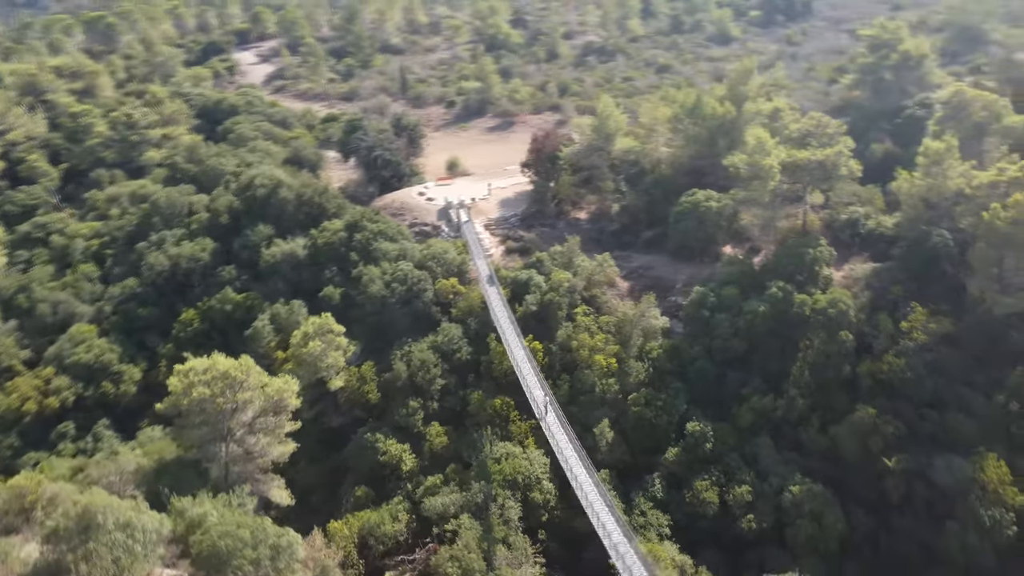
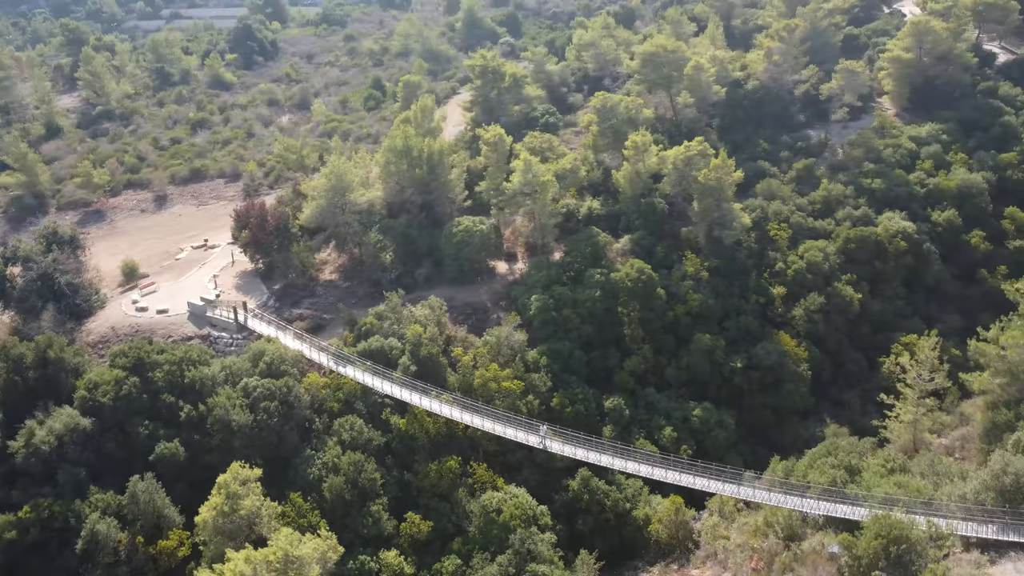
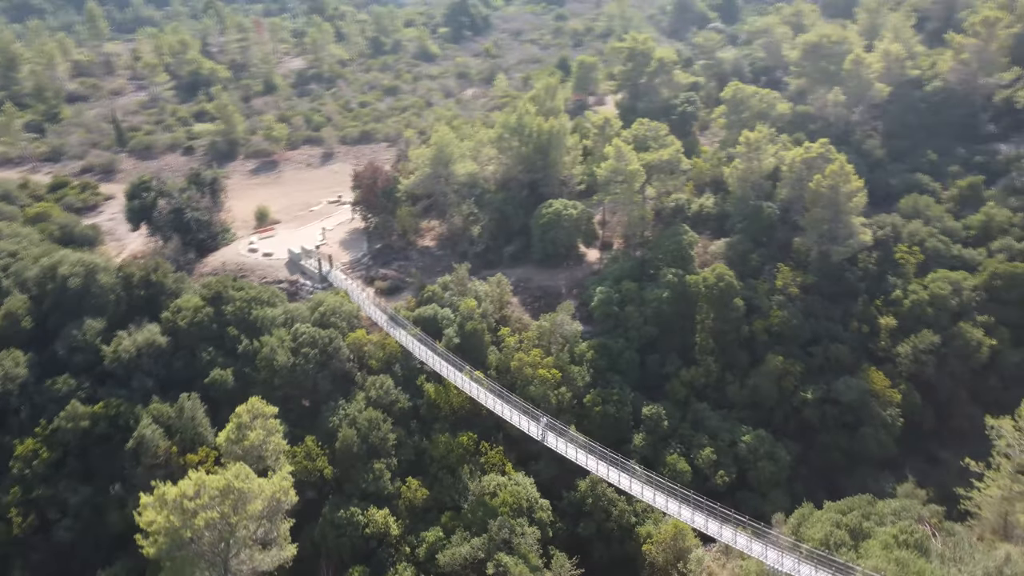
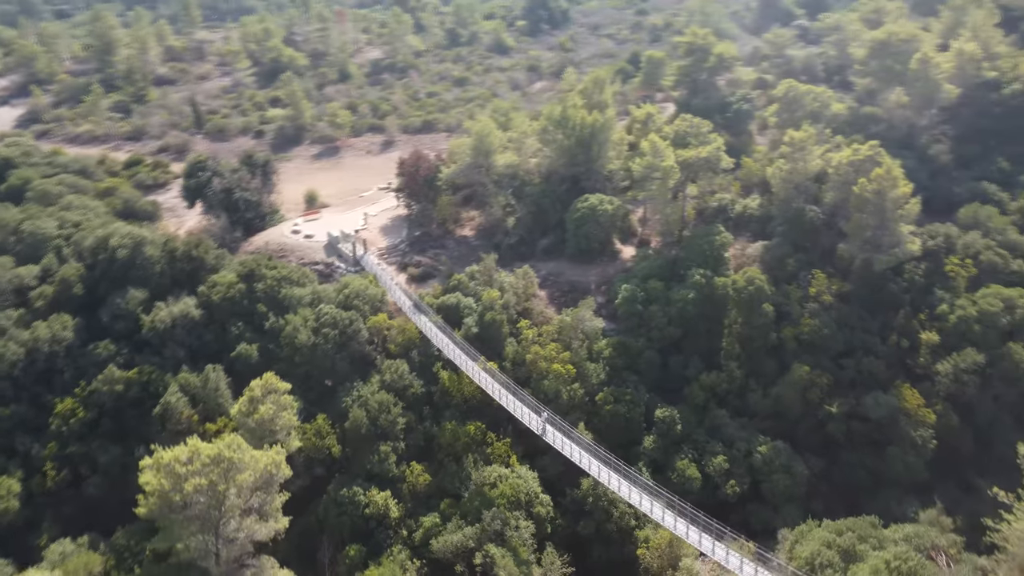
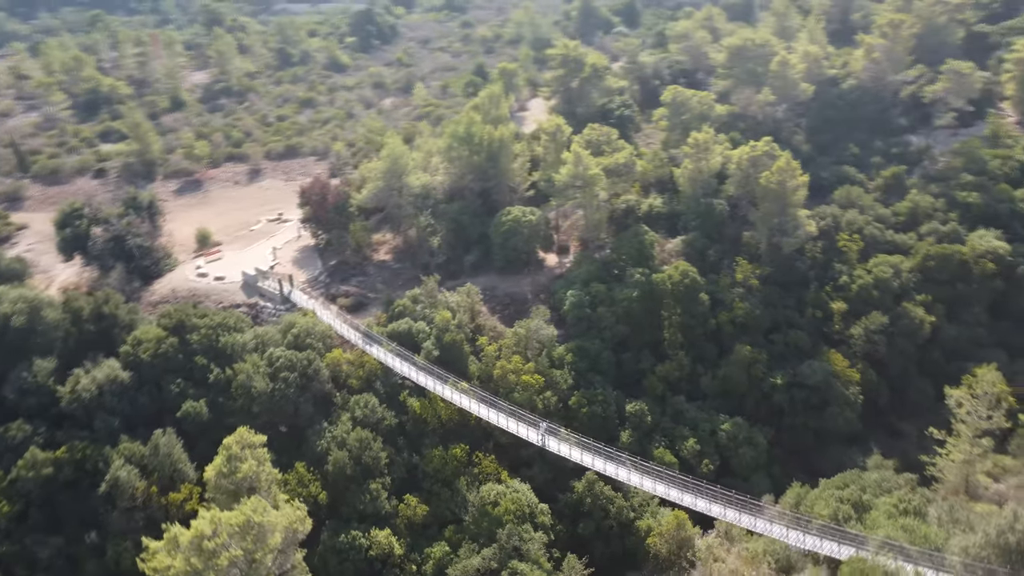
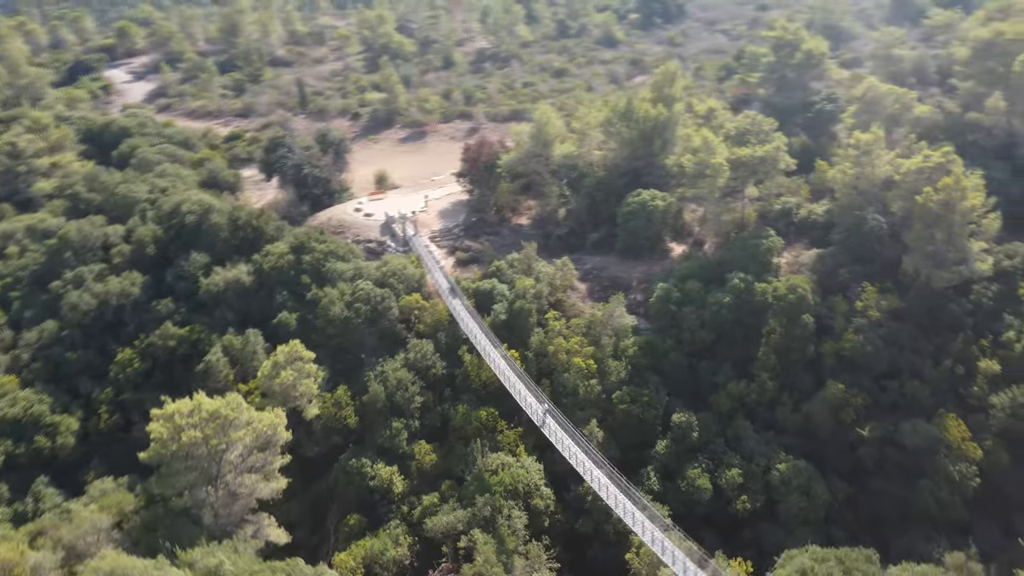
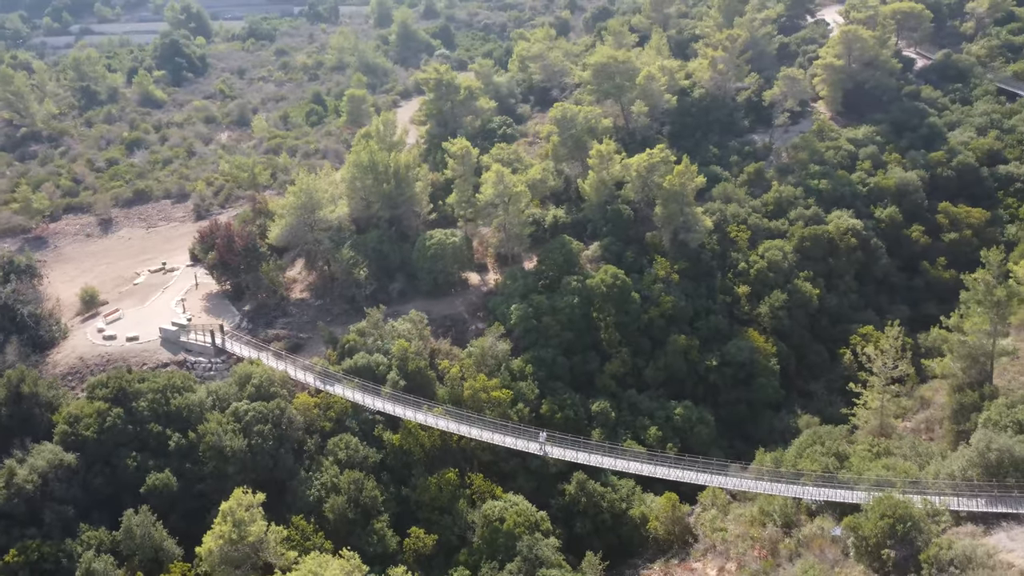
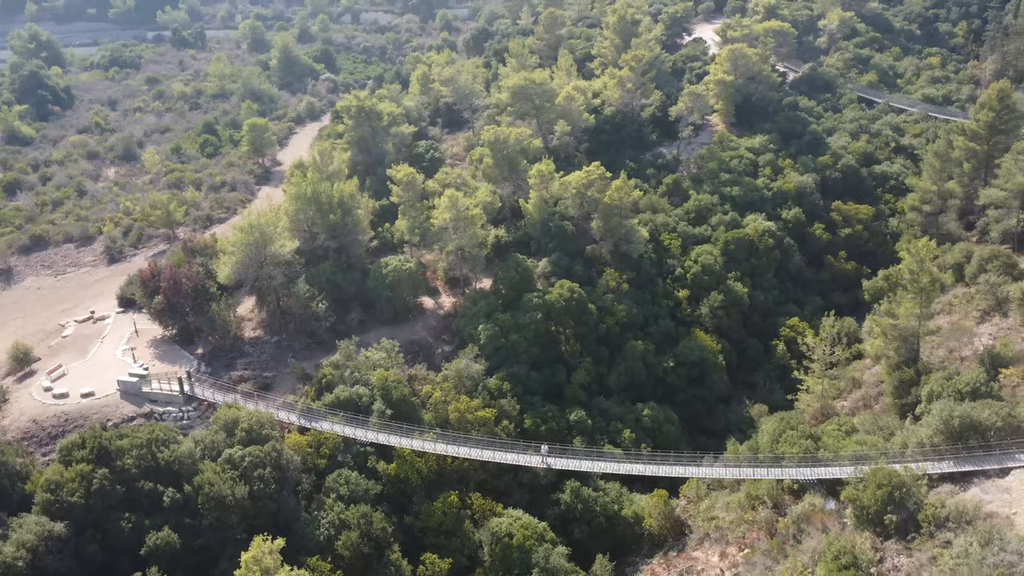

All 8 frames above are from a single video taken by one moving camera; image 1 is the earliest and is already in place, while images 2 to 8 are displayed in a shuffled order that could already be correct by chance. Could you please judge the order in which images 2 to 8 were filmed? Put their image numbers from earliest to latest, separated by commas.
6, 4, 3, 5, 2, 7, 8
